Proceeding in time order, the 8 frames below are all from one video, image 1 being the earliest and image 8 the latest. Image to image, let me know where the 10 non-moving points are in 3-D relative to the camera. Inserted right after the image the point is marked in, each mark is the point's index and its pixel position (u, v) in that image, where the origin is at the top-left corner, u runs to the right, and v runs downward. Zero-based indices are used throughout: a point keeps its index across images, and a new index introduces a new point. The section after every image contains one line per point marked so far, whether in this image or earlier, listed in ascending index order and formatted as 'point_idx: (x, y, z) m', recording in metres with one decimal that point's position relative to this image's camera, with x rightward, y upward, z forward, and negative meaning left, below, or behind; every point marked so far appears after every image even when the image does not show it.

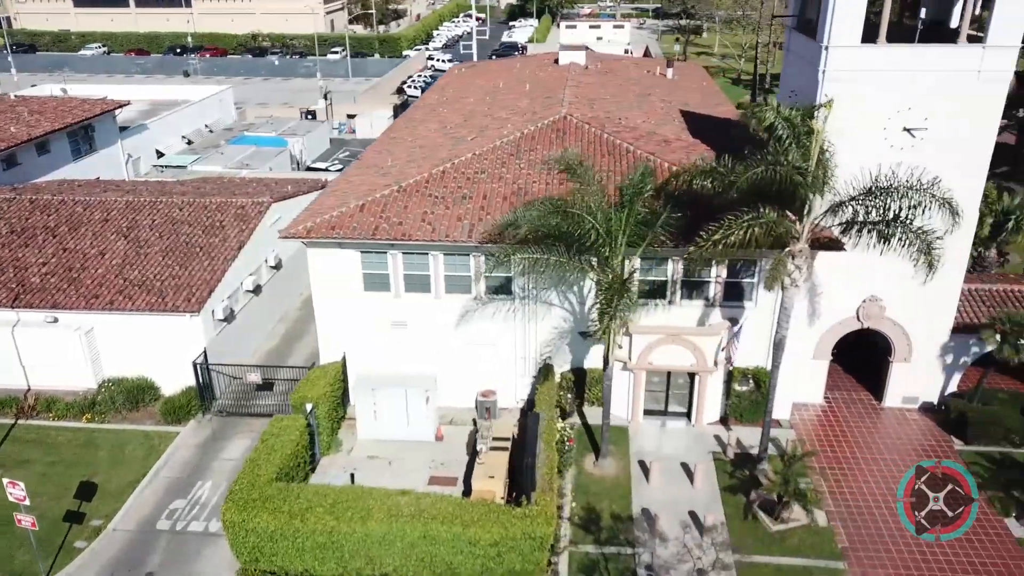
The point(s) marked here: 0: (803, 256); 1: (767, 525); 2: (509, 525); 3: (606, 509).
0: (+6.5, +0.7, +17.4) m
1: (+6.1, -5.6, +18.6) m
2: (-0.1, -4.8, +15.9) m
3: (+2.3, -5.4, +19.0) m
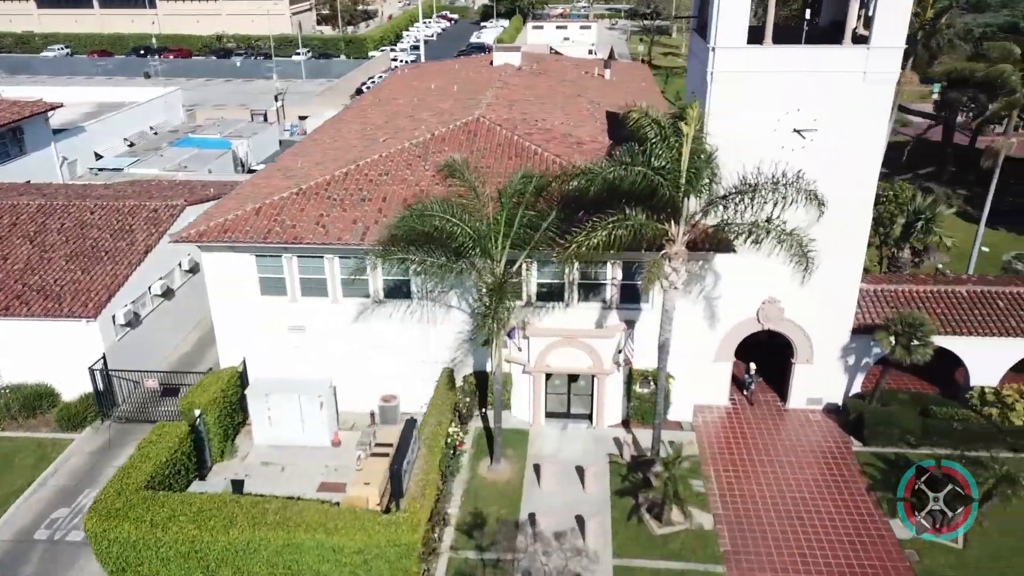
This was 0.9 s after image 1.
0: (+3.7, +0.7, +17.3) m
1: (+3.3, -5.7, +18.5) m
2: (-2.8, -4.9, +15.7) m
3: (-0.5, -5.5, +18.9) m
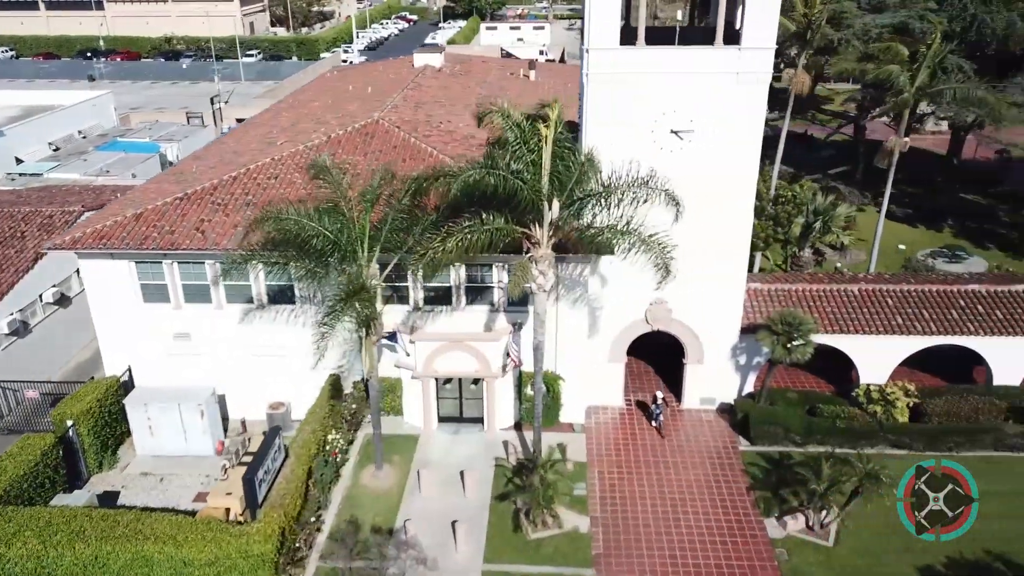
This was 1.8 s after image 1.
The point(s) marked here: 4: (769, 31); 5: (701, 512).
0: (+0.7, +0.6, +17.2) m
1: (+0.4, -5.8, +18.4) m
2: (-5.7, -5.1, +15.4) m
3: (-3.4, -5.6, +18.7) m
4: (+6.2, +6.3, +18.9) m
5: (+4.6, -5.5, +19.2) m
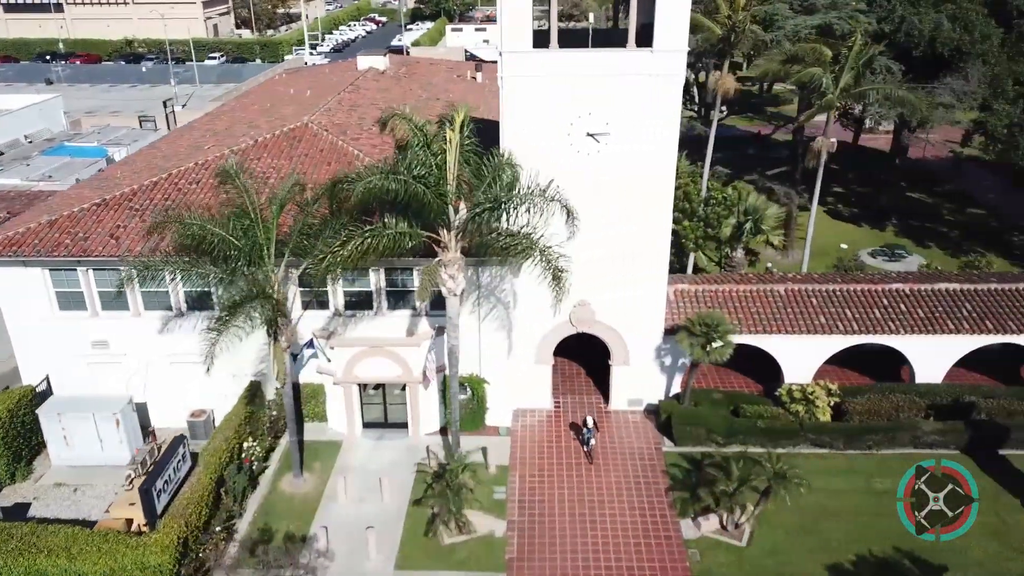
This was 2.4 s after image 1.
0: (-1.3, +0.5, +17.2) m
1: (-1.6, -5.9, +18.3) m
2: (-7.7, -5.2, +15.2) m
3: (-5.4, -5.7, +18.5) m
4: (+4.0, +6.2, +18.9) m
5: (+2.6, -5.5, +19.2) m
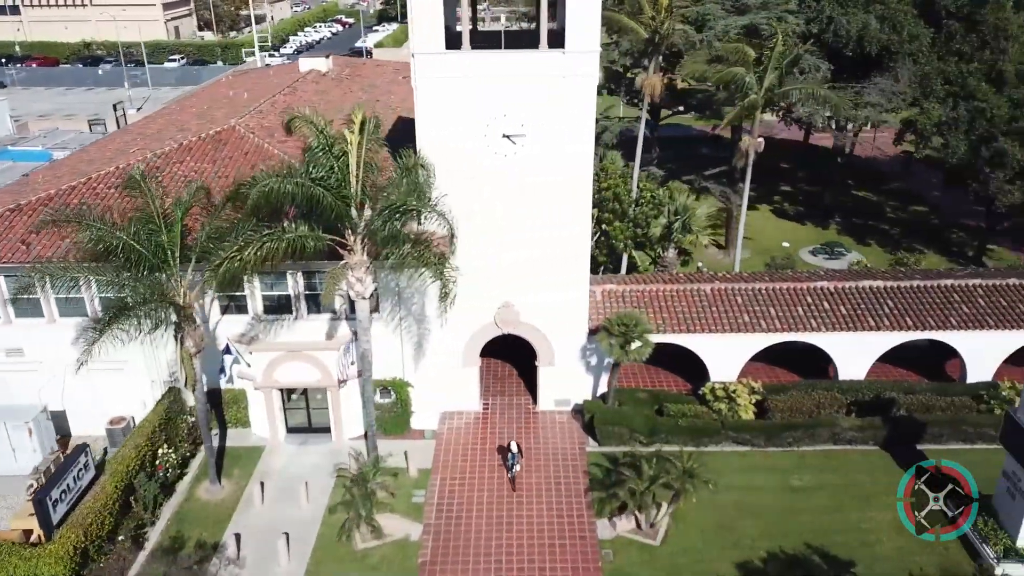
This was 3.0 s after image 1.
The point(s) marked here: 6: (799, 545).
0: (-3.4, +0.4, +17.1) m
1: (-3.6, -5.9, +18.2) m
2: (-9.6, -5.3, +14.9) m
3: (-7.4, -5.8, +18.3) m
4: (+1.9, +6.2, +19.0) m
5: (+0.5, -5.6, +19.2) m
6: (+6.6, -5.9, +18.1) m
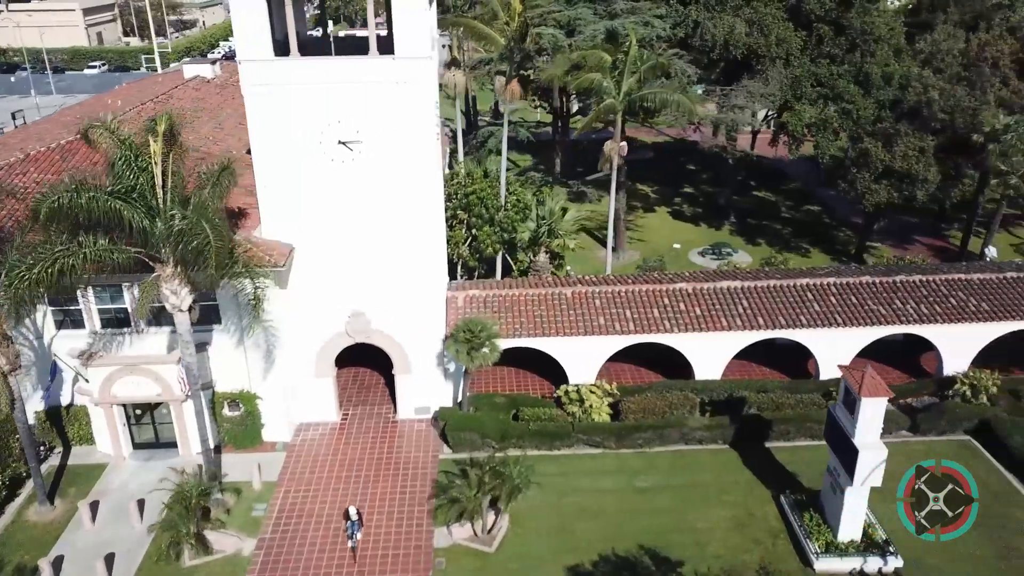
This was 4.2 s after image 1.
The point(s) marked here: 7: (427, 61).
0: (-7.3, +0.2, +16.7) m
1: (-7.5, -6.2, +17.8) m
2: (-13.3, -5.7, +14.2) m
3: (-11.3, -6.2, +17.7) m
4: (-2.3, +6.0, +18.9) m
5: (-3.4, -5.8, +19.0) m
6: (+2.8, -6.0, +18.2) m
7: (-2.1, +5.6, +19.1) m
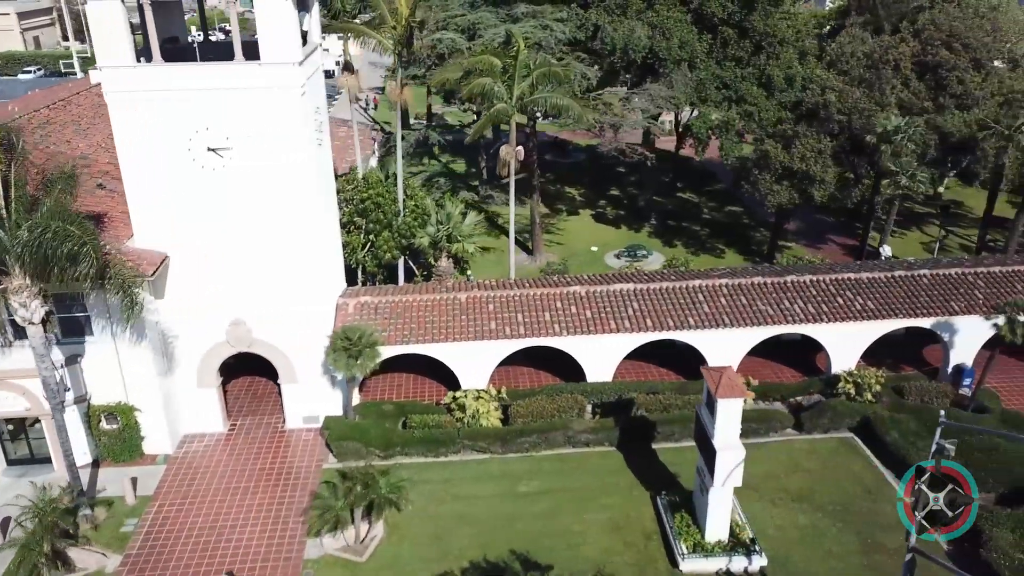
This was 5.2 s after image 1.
0: (-10.3, -0.1, +16.3) m
1: (-10.4, -6.5, +17.3) m
2: (-16.1, -6.1, +13.6) m
3: (-14.2, -6.5, +17.1) m
4: (-5.4, +5.8, +18.7) m
5: (-6.4, -6.0, +18.7) m
6: (-0.2, -6.1, +18.1) m
7: (-5.3, +5.4, +18.9) m
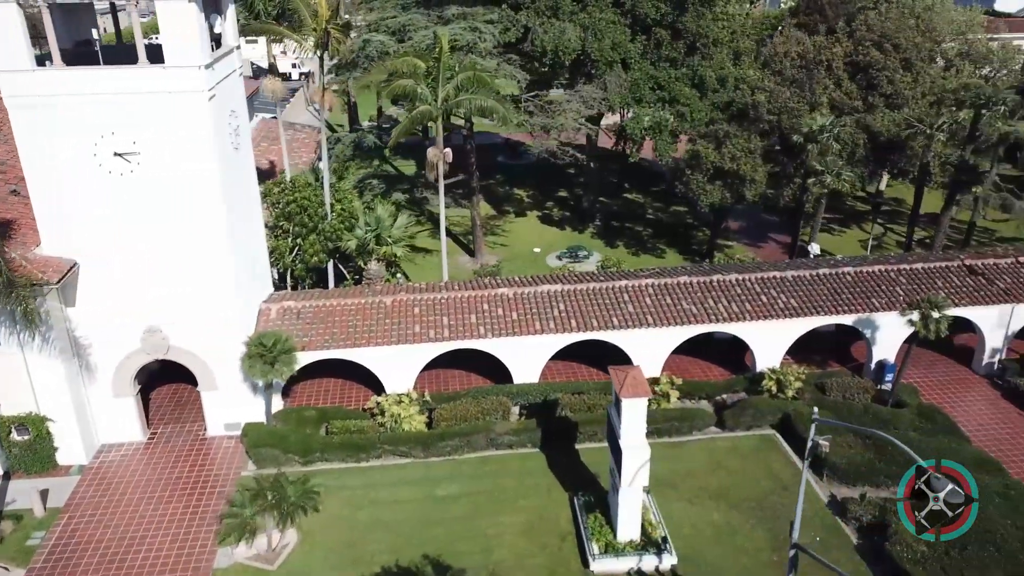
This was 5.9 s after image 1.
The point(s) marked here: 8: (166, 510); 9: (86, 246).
0: (-12.3, -0.3, +15.9) m
1: (-12.4, -6.7, +16.9) m
2: (-17.9, -6.3, +13.0) m
3: (-16.2, -6.8, +16.6) m
4: (-7.6, +5.7, +18.4) m
5: (-8.4, -6.1, +18.4) m
6: (-2.2, -6.2, +18.0) m
7: (-7.4, +5.2, +18.7) m
8: (-8.6, -5.6, +19.7) m
9: (-10.8, +1.0, +19.8) m
